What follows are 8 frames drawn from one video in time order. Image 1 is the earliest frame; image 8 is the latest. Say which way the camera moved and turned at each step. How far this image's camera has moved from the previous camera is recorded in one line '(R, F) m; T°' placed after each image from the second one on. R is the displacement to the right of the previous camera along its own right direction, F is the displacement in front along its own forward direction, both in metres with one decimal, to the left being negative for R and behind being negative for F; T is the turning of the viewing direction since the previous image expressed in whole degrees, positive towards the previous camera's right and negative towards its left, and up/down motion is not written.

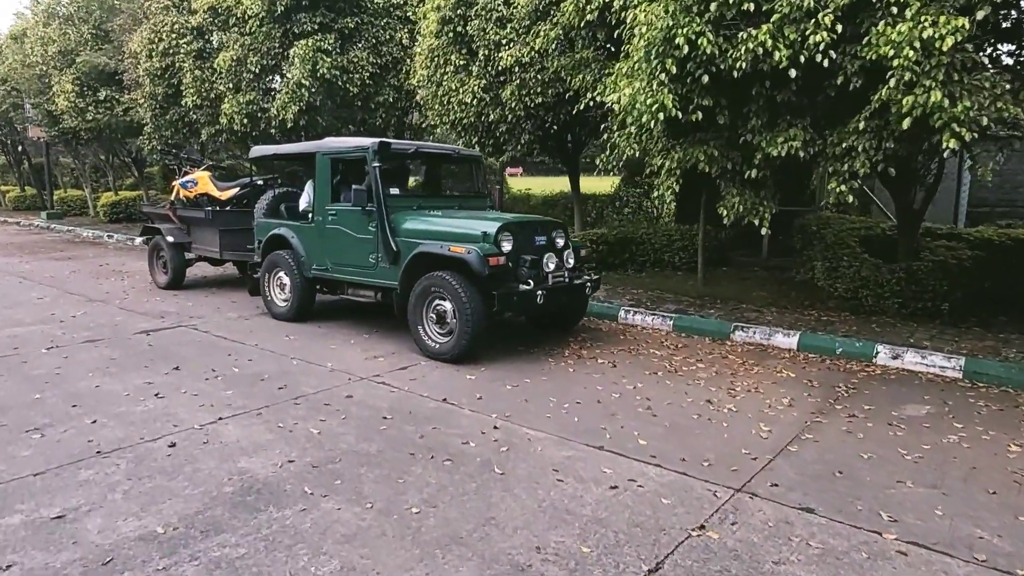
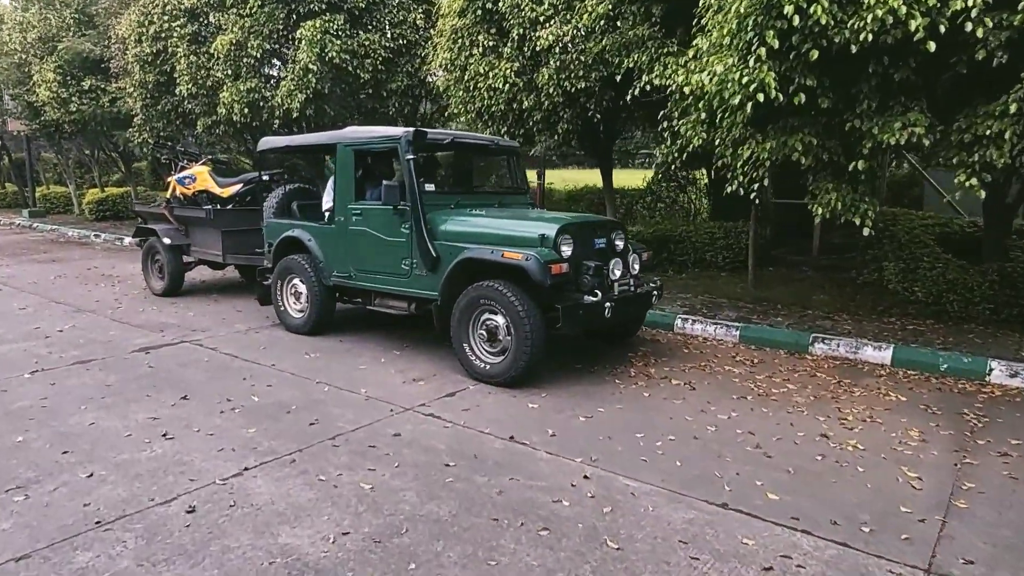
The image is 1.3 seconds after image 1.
(-0.6, +0.9) m; +1°
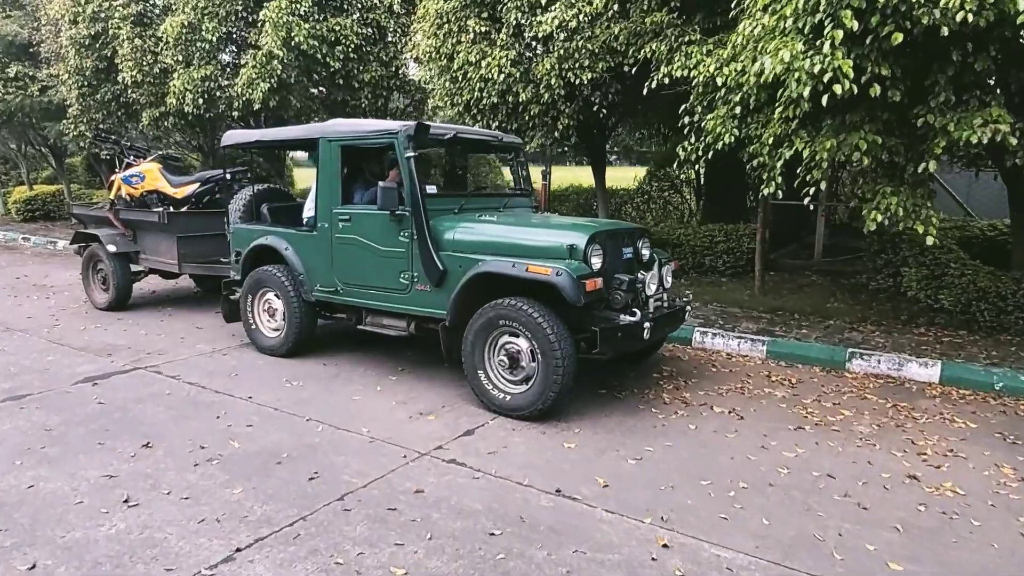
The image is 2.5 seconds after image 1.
(-0.6, +0.8) m; +4°
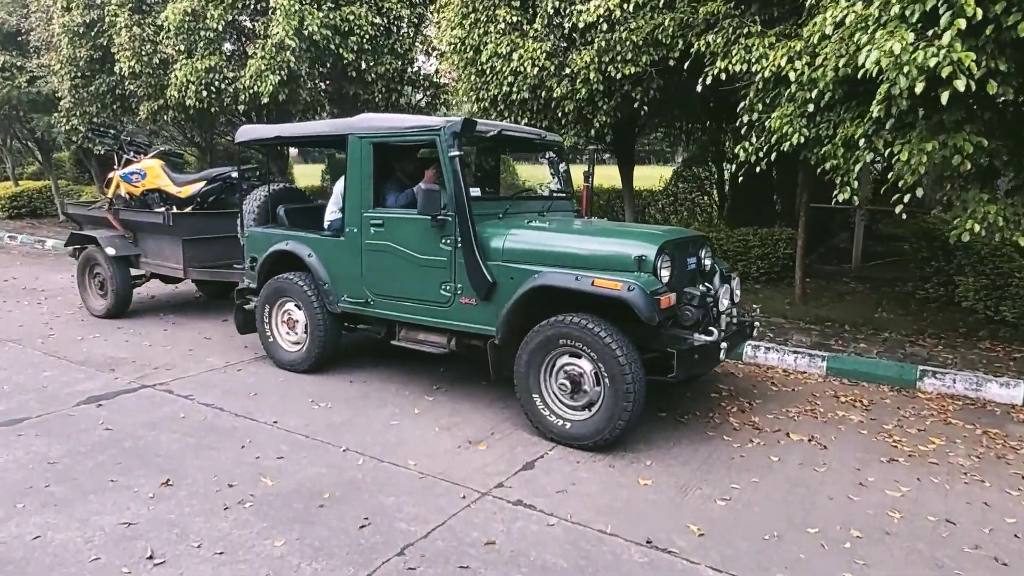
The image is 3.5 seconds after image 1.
(-0.5, +0.5) m; +1°
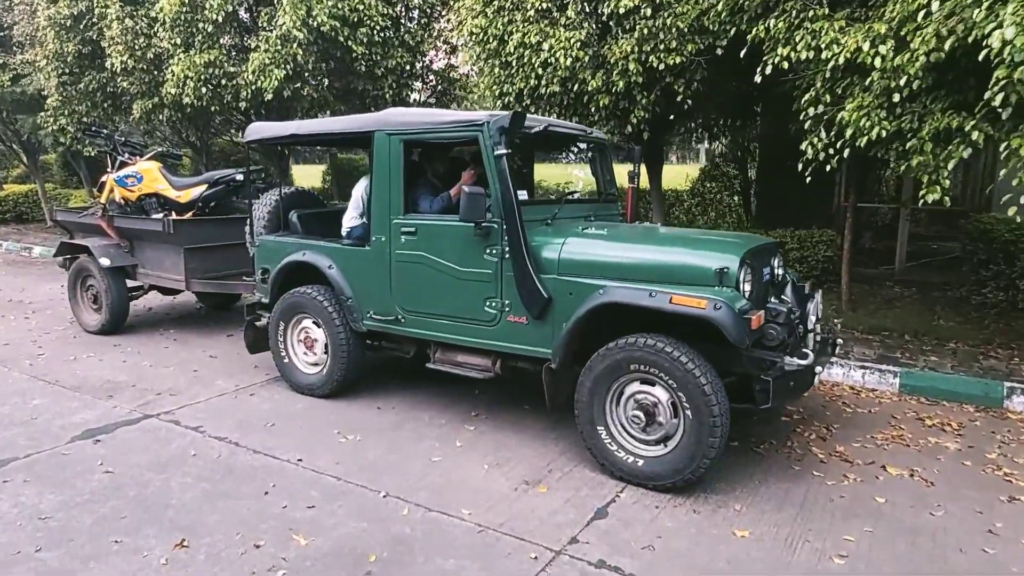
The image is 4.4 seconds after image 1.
(-0.4, +0.6) m; +1°
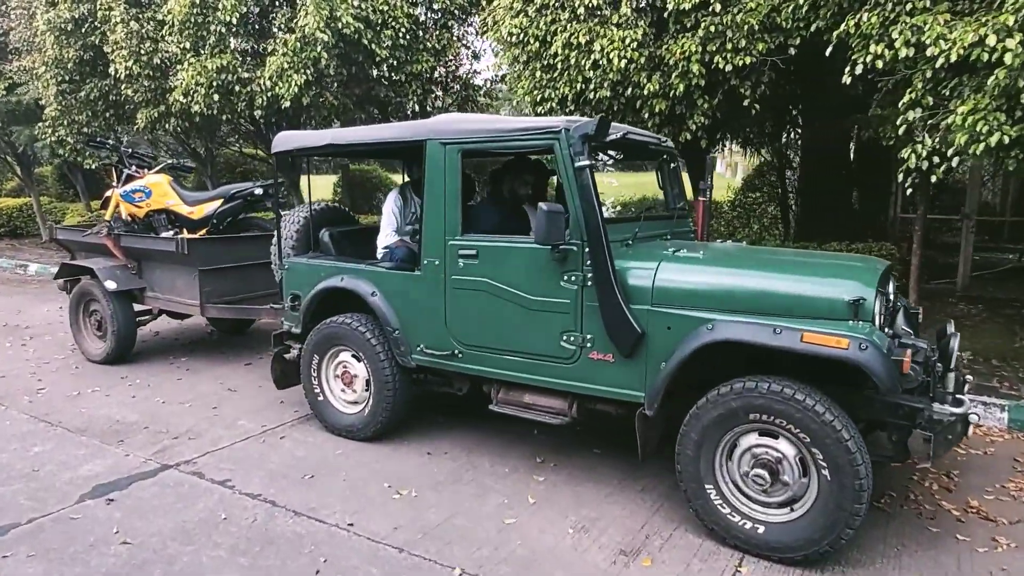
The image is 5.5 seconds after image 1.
(-0.5, +0.6) m; 0°
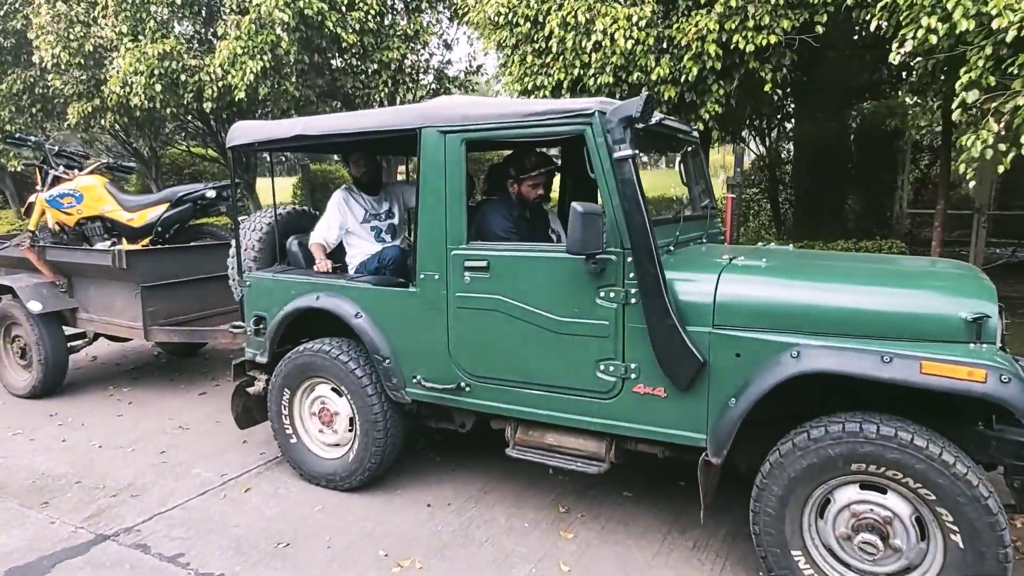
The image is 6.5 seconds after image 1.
(-0.3, +0.8) m; +3°
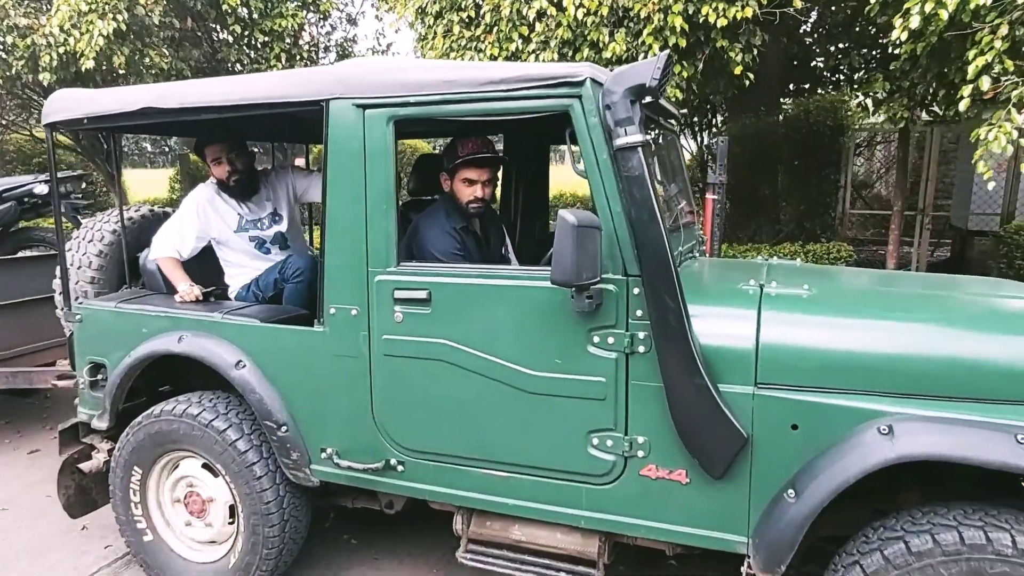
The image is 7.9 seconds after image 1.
(-0.2, +1.0) m; +8°
